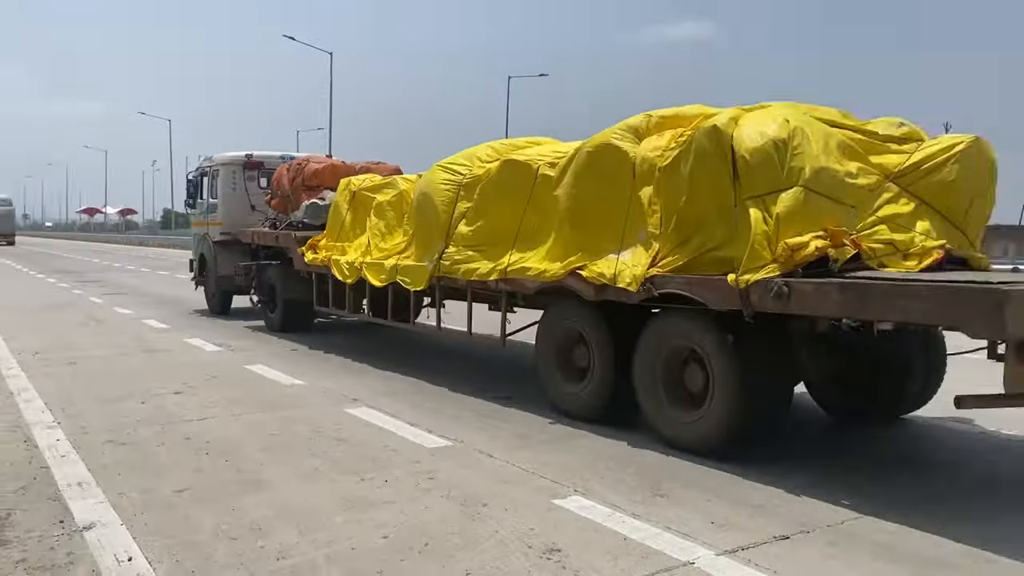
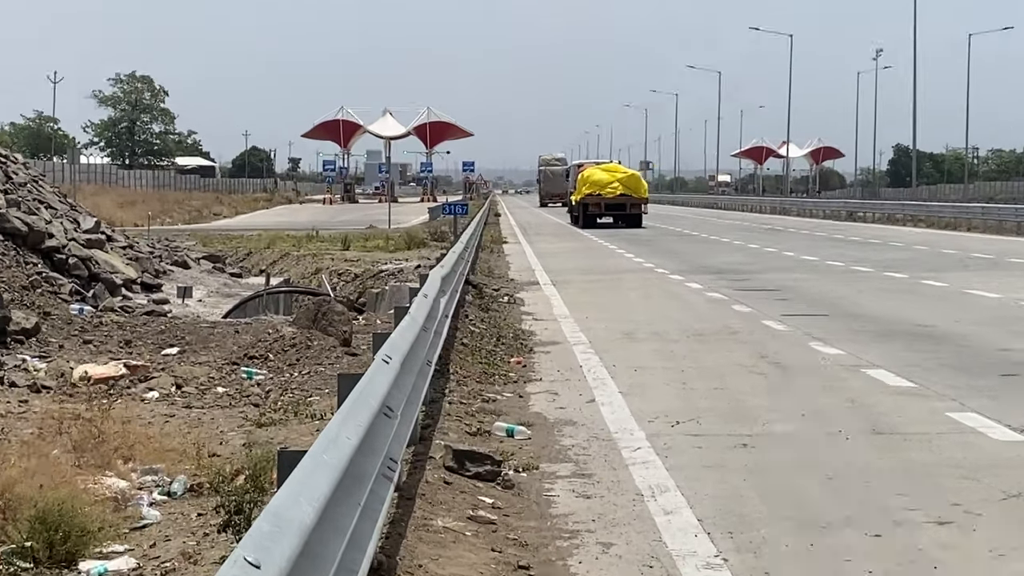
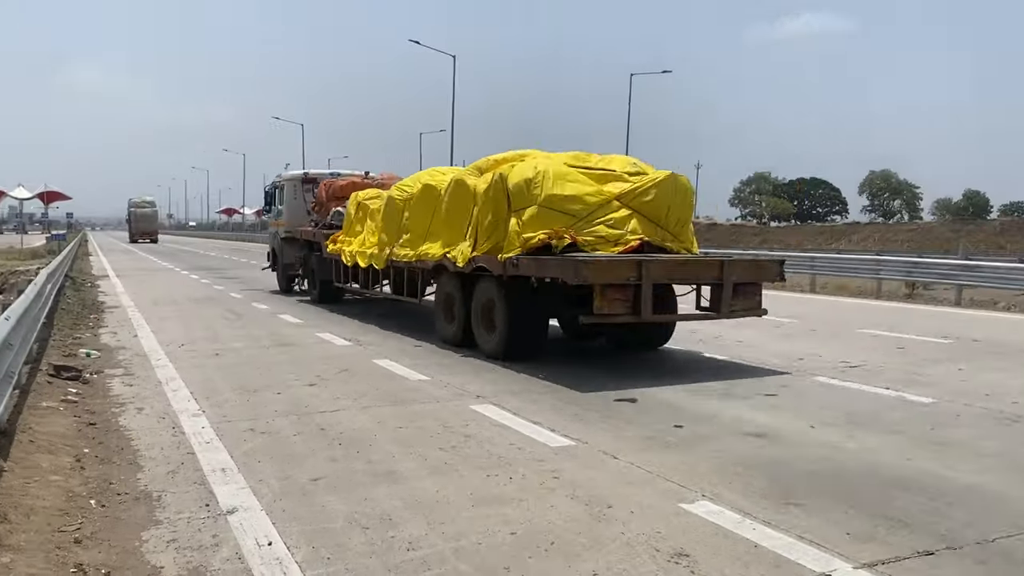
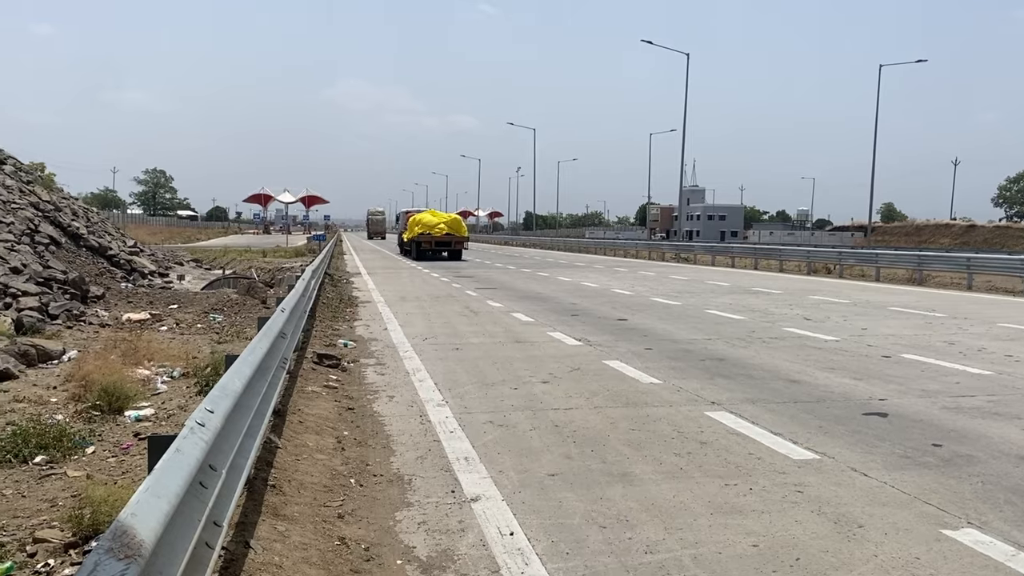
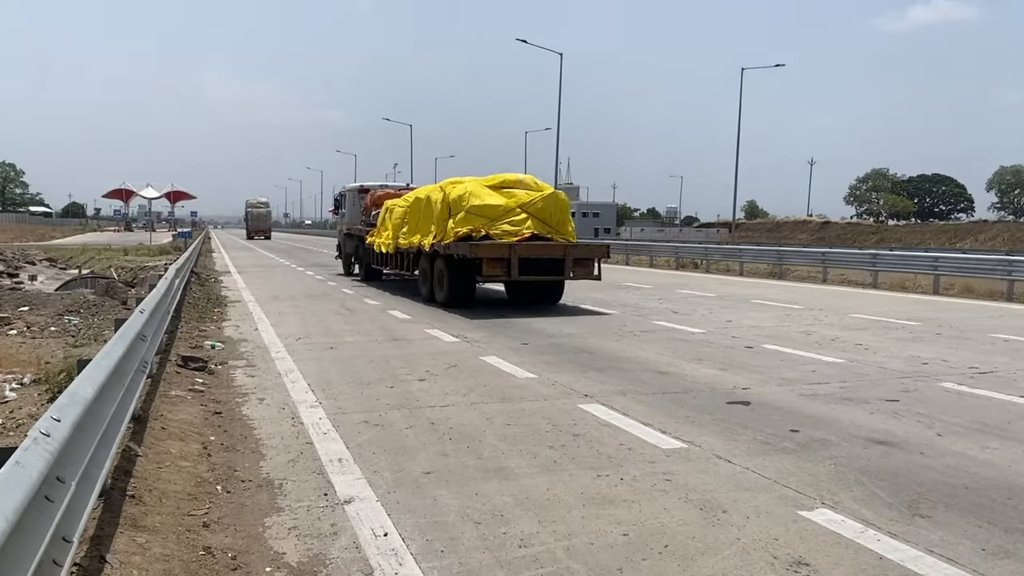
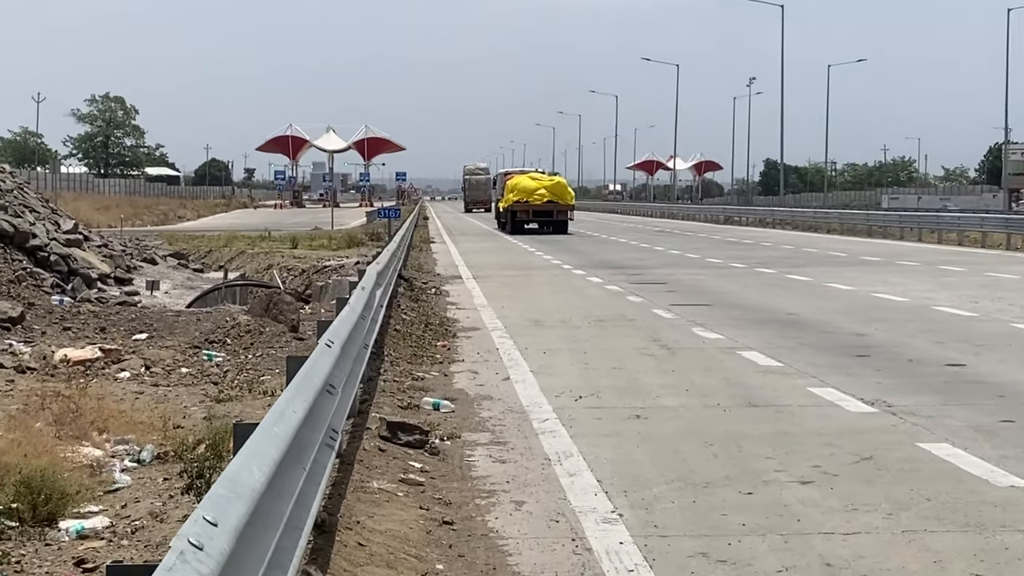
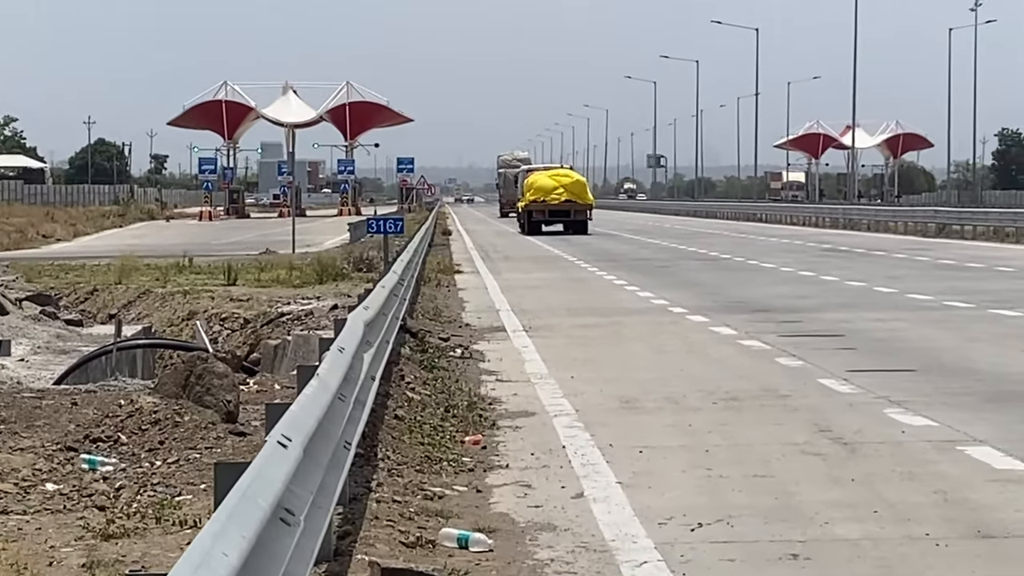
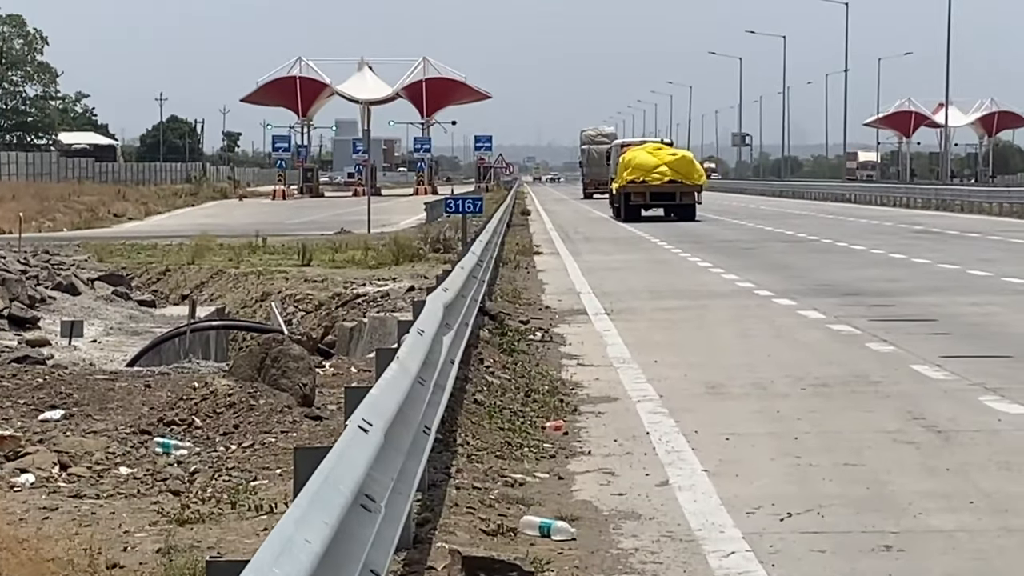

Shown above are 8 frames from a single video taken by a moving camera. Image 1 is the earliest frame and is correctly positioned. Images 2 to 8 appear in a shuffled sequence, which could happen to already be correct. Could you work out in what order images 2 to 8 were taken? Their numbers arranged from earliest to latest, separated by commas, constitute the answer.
3, 5, 4, 6, 2, 8, 7
